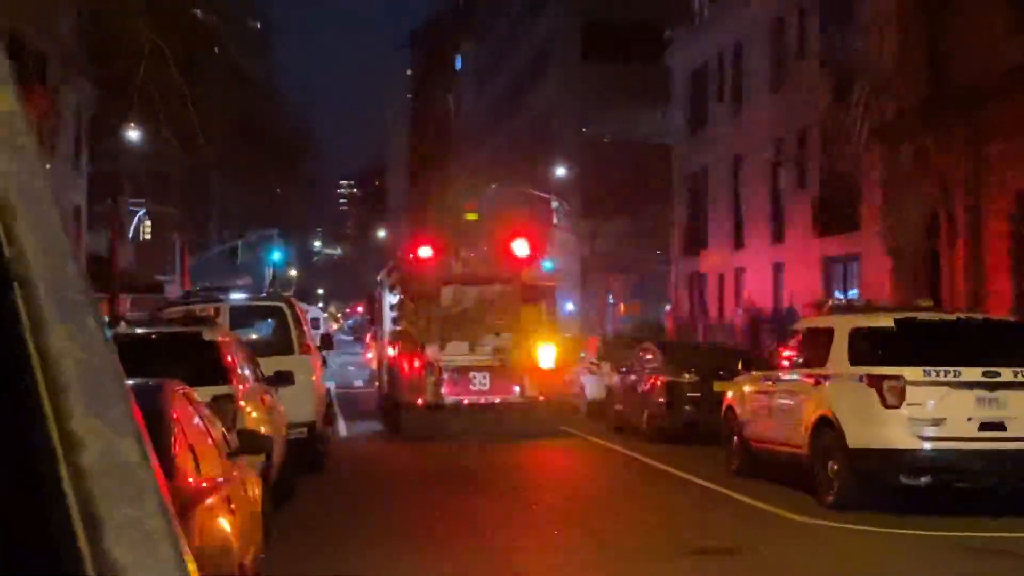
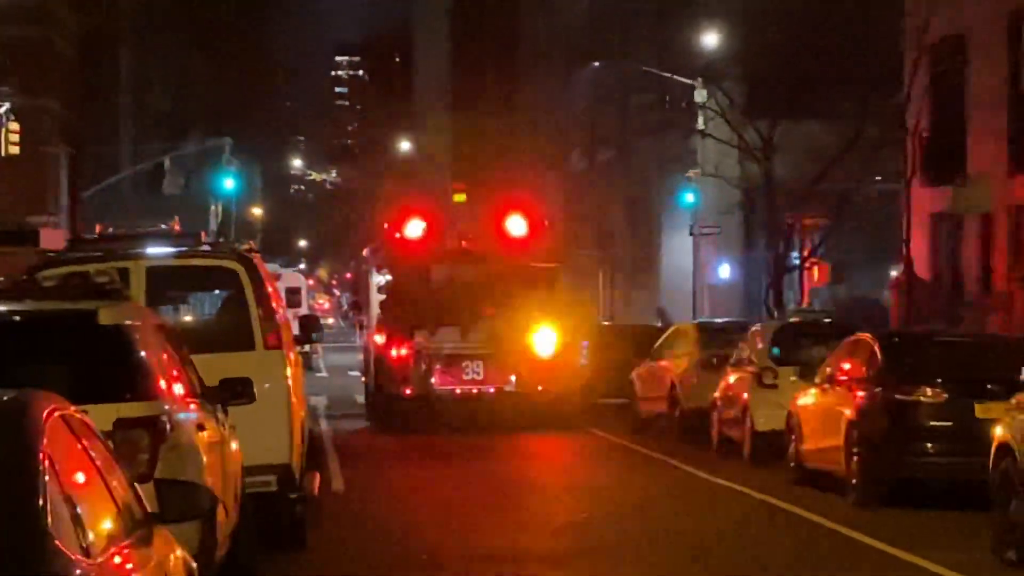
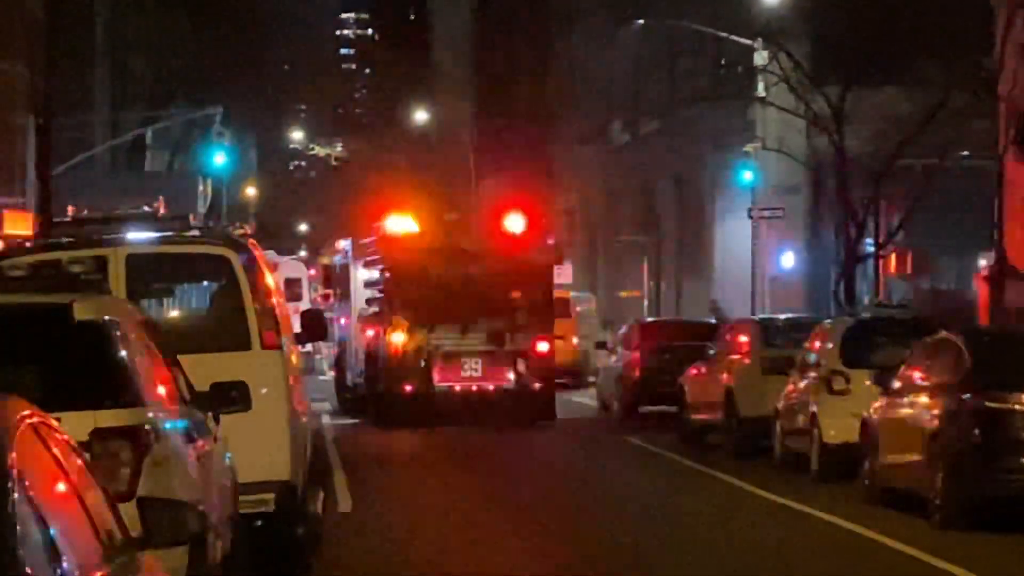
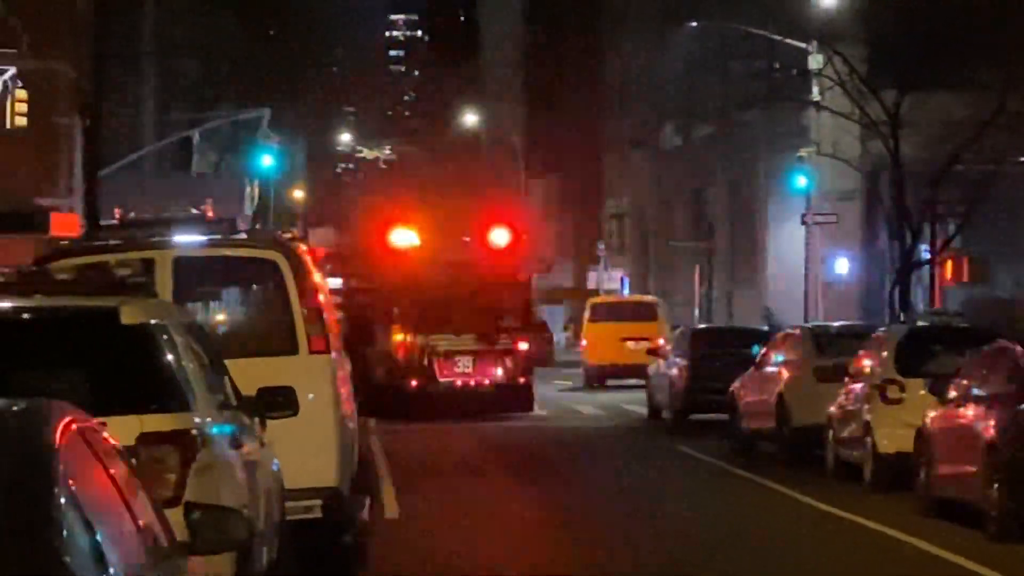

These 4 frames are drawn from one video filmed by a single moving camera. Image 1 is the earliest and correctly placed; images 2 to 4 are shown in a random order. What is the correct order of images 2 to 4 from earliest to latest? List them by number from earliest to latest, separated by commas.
2, 3, 4
